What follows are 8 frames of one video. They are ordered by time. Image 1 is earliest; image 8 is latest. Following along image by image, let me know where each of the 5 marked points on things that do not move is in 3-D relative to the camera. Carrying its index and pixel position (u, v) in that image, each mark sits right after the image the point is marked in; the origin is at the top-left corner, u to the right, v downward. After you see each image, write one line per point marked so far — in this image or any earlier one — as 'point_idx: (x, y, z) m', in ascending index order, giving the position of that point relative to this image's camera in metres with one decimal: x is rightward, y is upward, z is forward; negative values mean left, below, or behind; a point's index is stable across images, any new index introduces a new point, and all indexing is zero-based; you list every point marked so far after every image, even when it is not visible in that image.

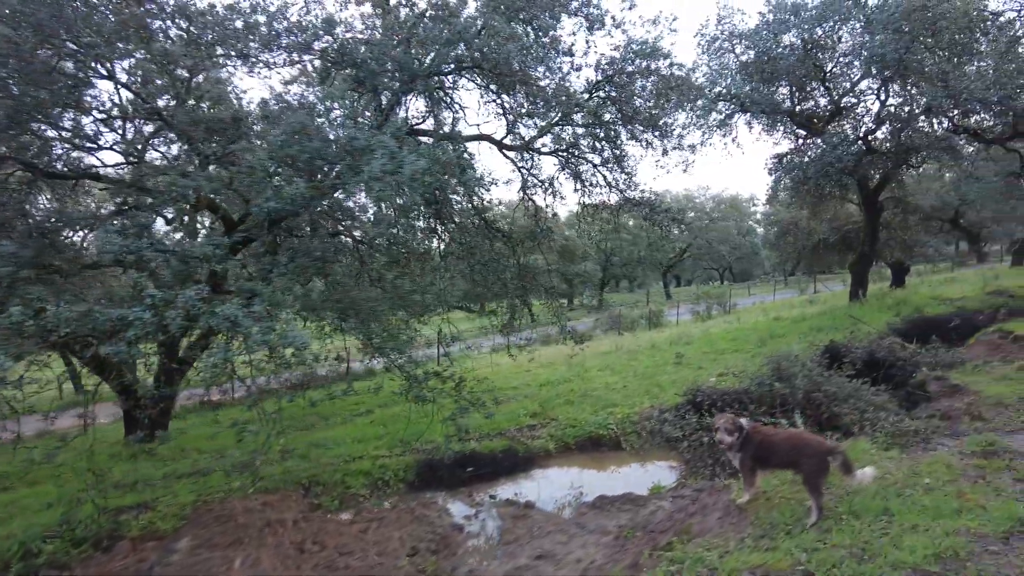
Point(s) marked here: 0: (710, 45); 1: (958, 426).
0: (+4.4, +5.5, +14.8) m
1: (+4.2, -1.3, +6.2) m
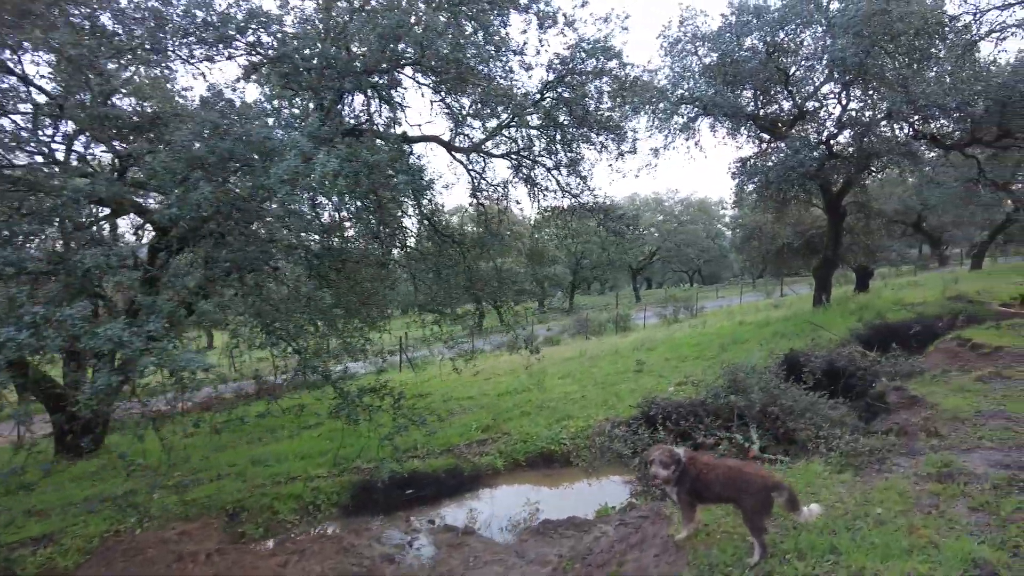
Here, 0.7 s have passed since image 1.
0: (+3.5, +5.3, +14.6) m
1: (+3.6, -1.4, +5.9) m
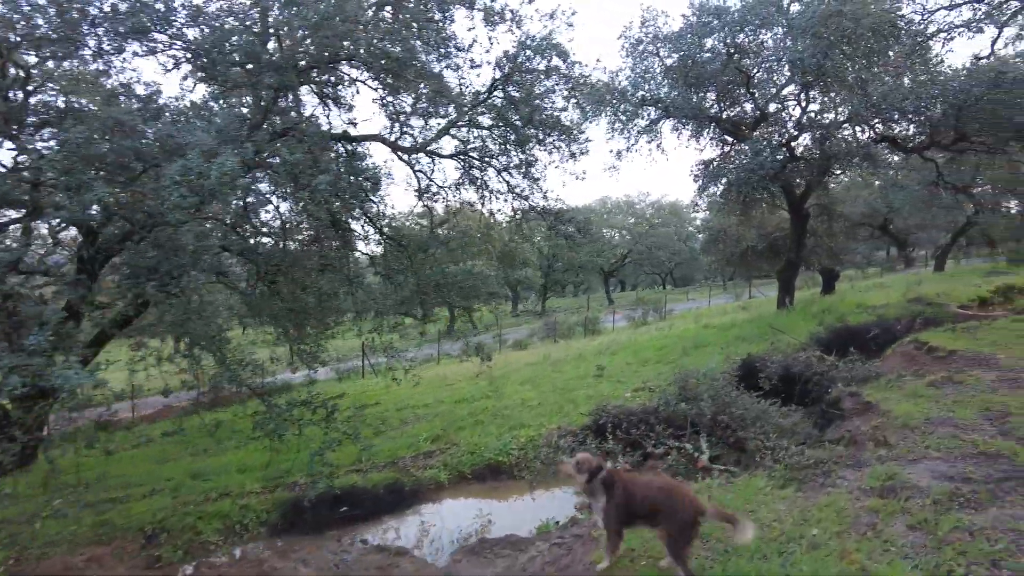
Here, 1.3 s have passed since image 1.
0: (+2.6, +5.2, +14.5) m
1: (+3.0, -1.5, +5.8) m
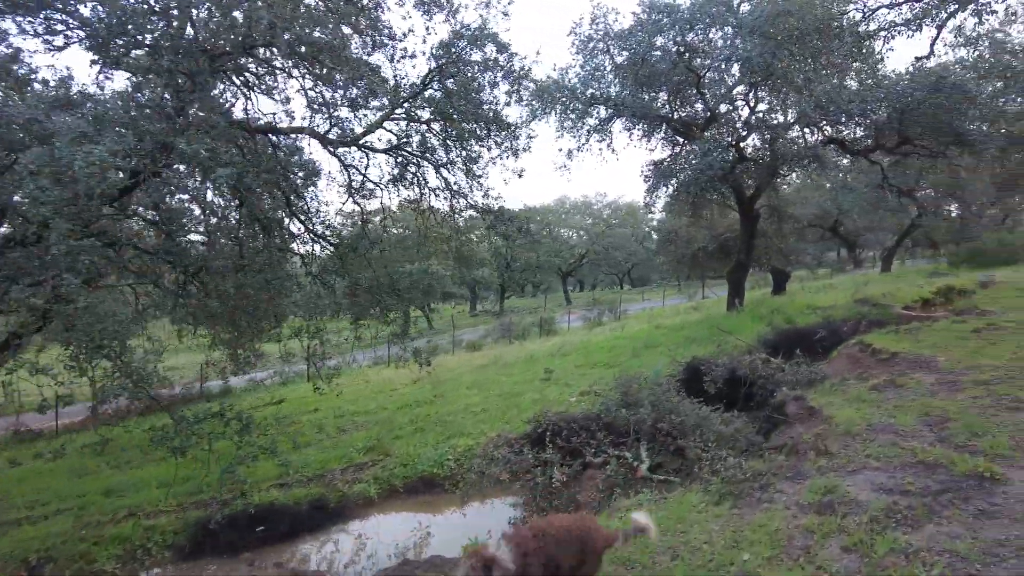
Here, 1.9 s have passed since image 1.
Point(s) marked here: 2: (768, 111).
0: (+1.5, +5.2, +14.2) m
1: (+2.4, -1.5, +5.5) m
2: (+5.4, +3.8, +14.0) m
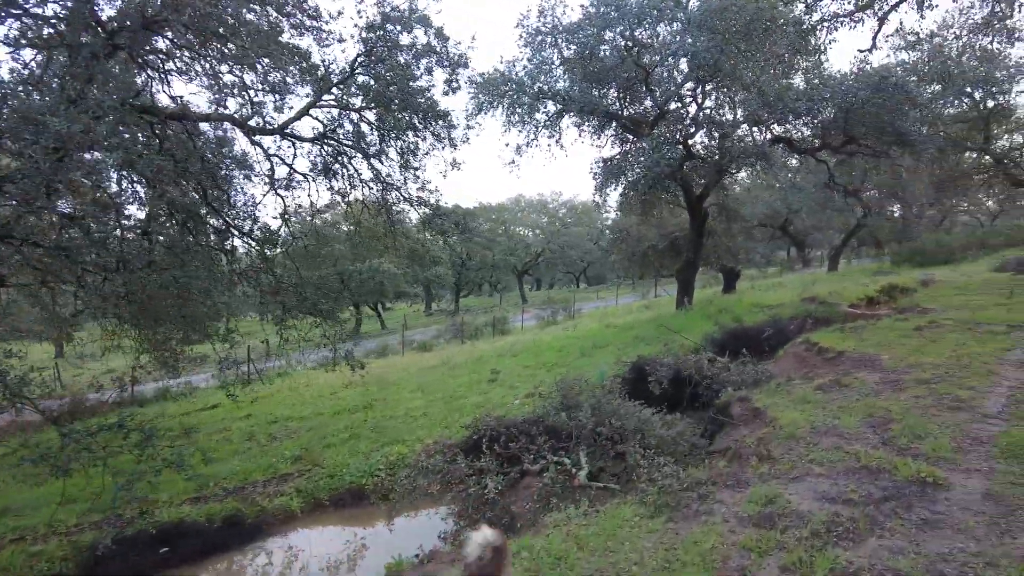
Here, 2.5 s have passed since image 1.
0: (+0.4, +5.3, +13.9) m
1: (+1.8, -1.5, +5.3) m
2: (+4.3, +3.8, +13.9) m
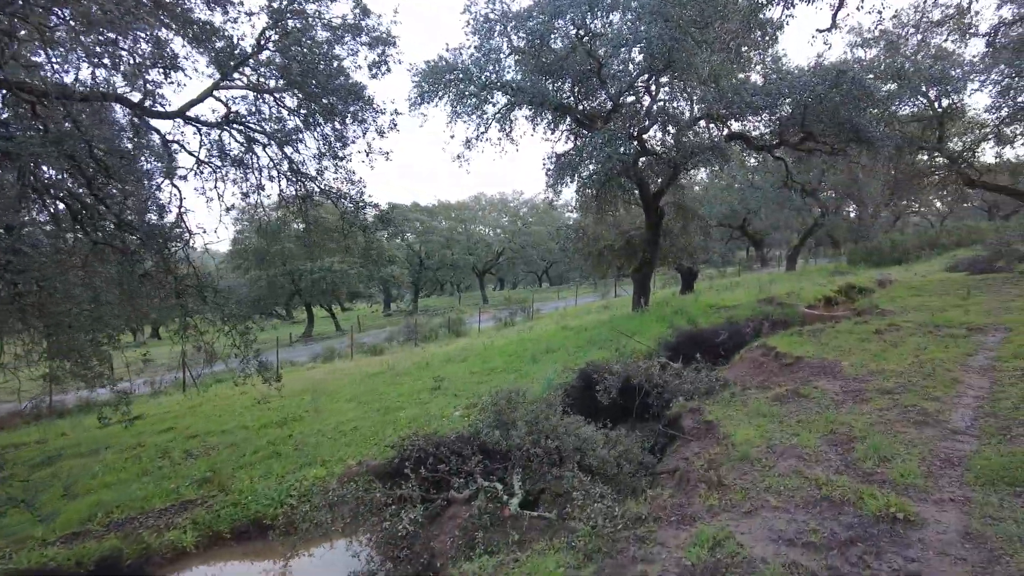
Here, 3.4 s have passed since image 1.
0: (-0.7, +5.2, +13.1) m
1: (+1.2, -1.5, +4.6) m
2: (+3.2, +3.8, +13.4) m
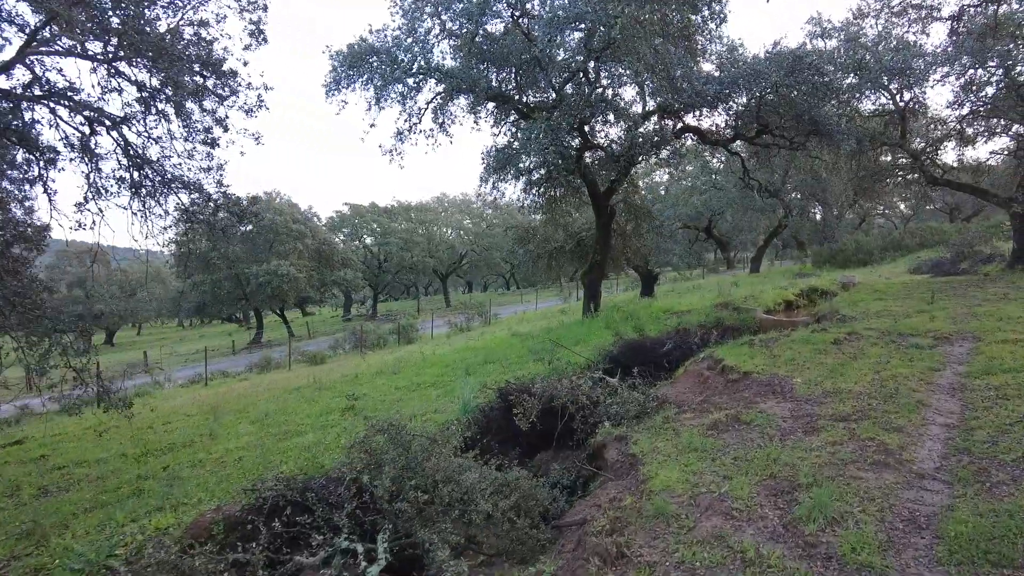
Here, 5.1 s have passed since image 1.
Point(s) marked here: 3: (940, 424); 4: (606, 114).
0: (-1.9, +5.1, +11.9) m
1: (+0.3, -1.6, +3.5) m
2: (+2.0, +3.7, +12.3) m
3: (+3.3, -1.0, +5.1) m
4: (+1.9, +3.4, +12.9) m
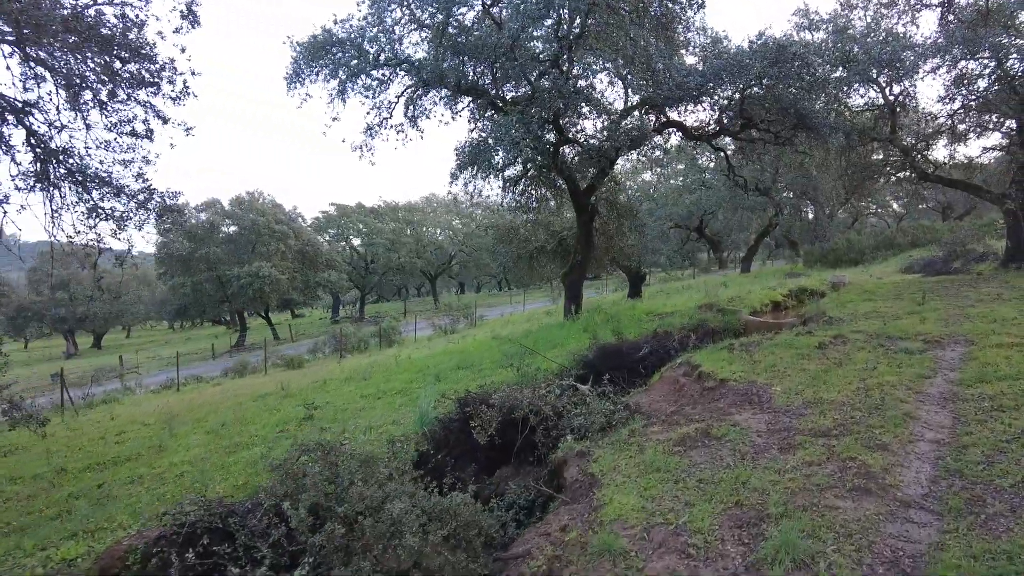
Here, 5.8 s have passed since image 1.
0: (-2.4, +5.1, +11.4) m
1: (-0.1, -1.6, +2.9) m
2: (+1.5, +3.7, +11.8) m
3: (+2.9, -1.1, +4.6) m
4: (+1.4, +3.4, +12.4) m
